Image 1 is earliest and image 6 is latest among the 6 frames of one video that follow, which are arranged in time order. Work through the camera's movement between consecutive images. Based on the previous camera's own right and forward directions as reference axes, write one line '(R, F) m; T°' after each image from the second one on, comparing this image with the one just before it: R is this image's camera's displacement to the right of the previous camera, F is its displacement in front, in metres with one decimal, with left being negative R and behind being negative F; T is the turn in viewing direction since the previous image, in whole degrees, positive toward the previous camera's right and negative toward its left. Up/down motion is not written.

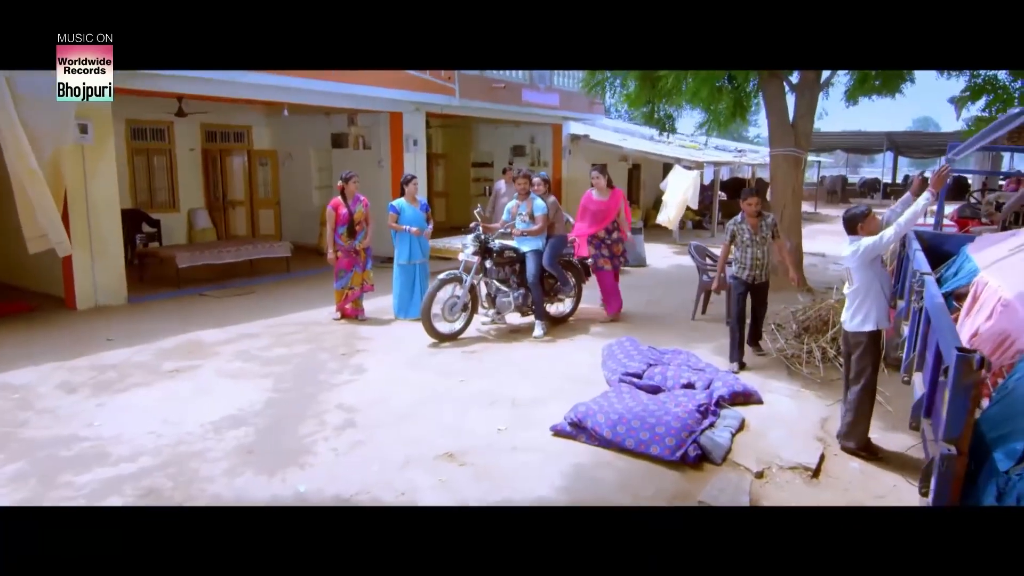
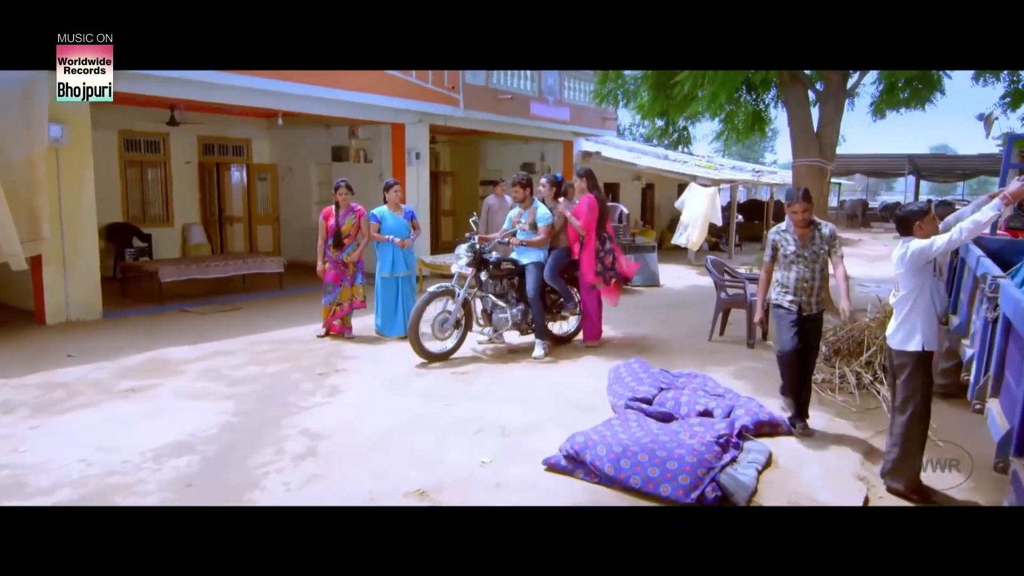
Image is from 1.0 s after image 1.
(+0.1, +0.6) m; -1°
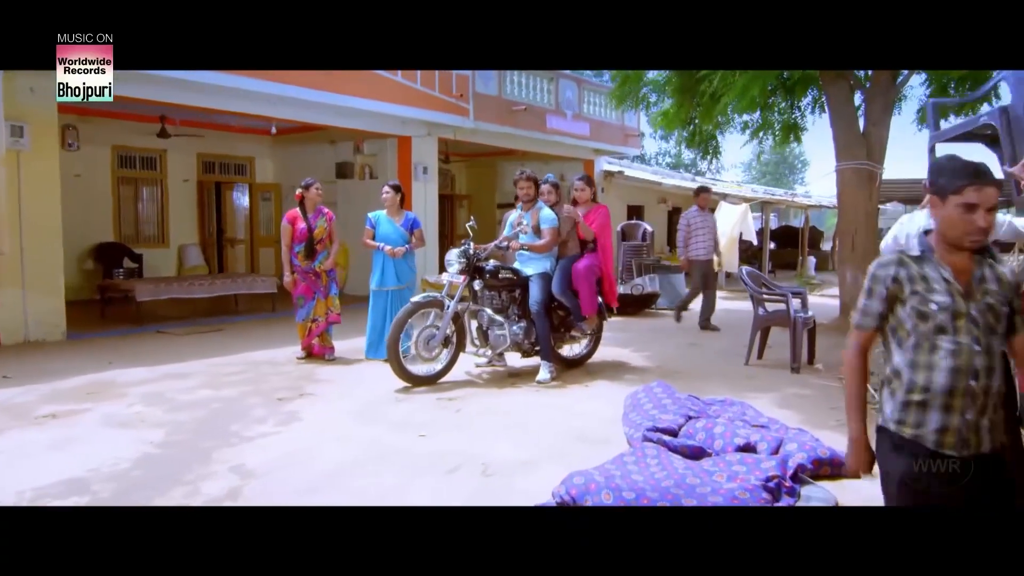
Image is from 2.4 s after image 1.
(+0.2, +0.9) m; -2°
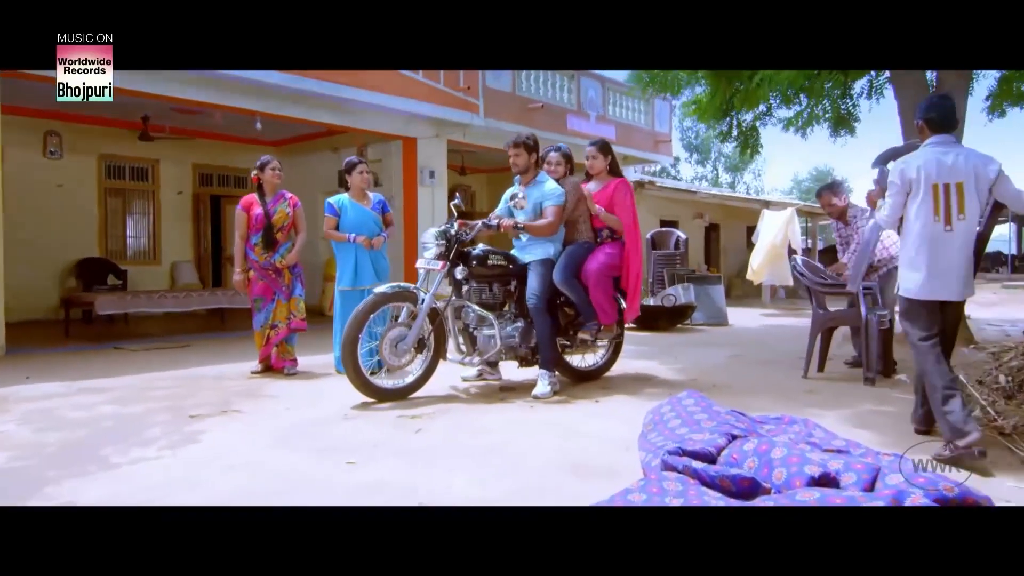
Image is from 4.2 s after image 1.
(+0.3, +1.1) m; -3°
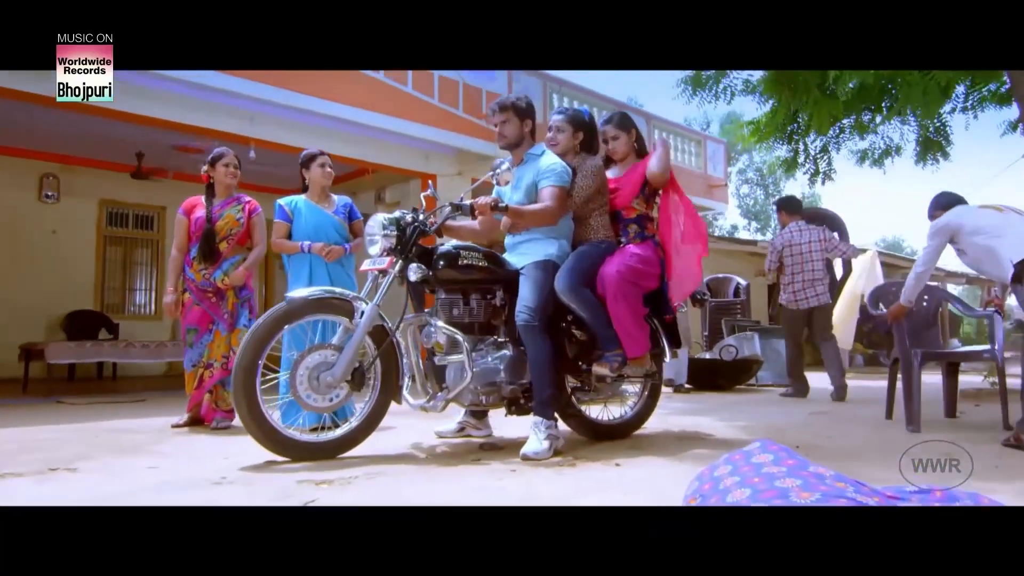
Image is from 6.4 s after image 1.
(+0.3, +1.3) m; -4°
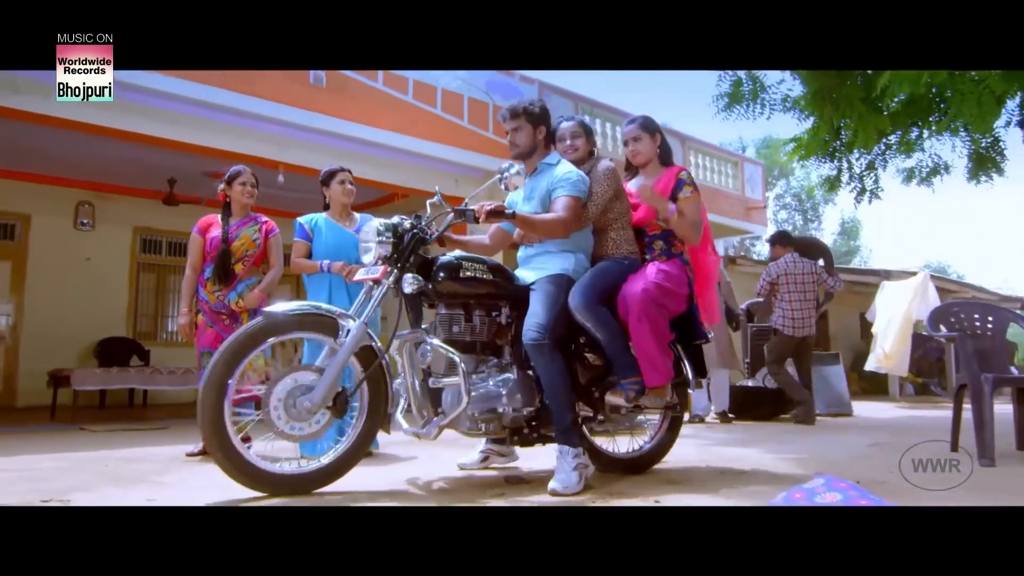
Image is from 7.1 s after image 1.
(0.0, +0.2) m; -3°
